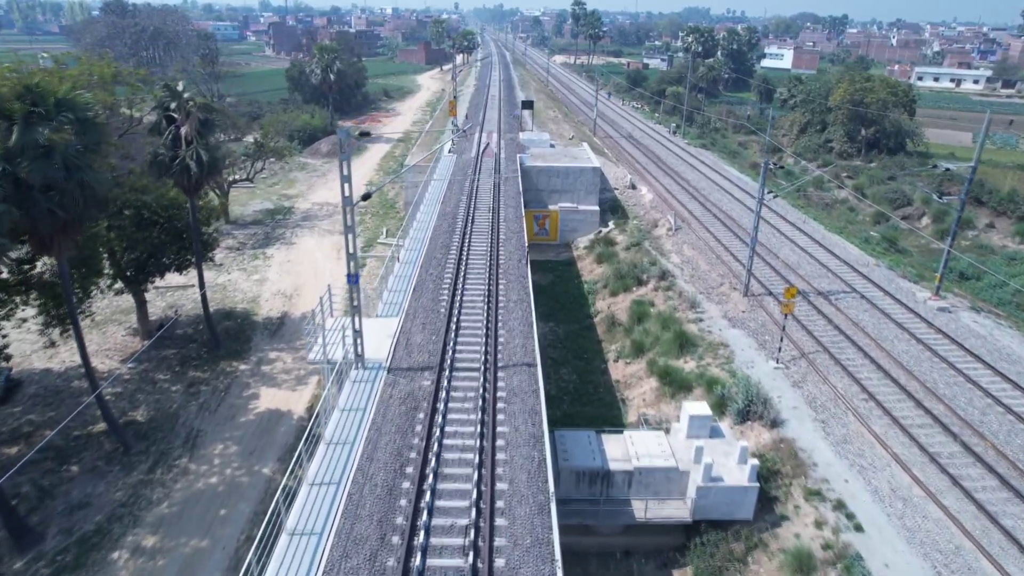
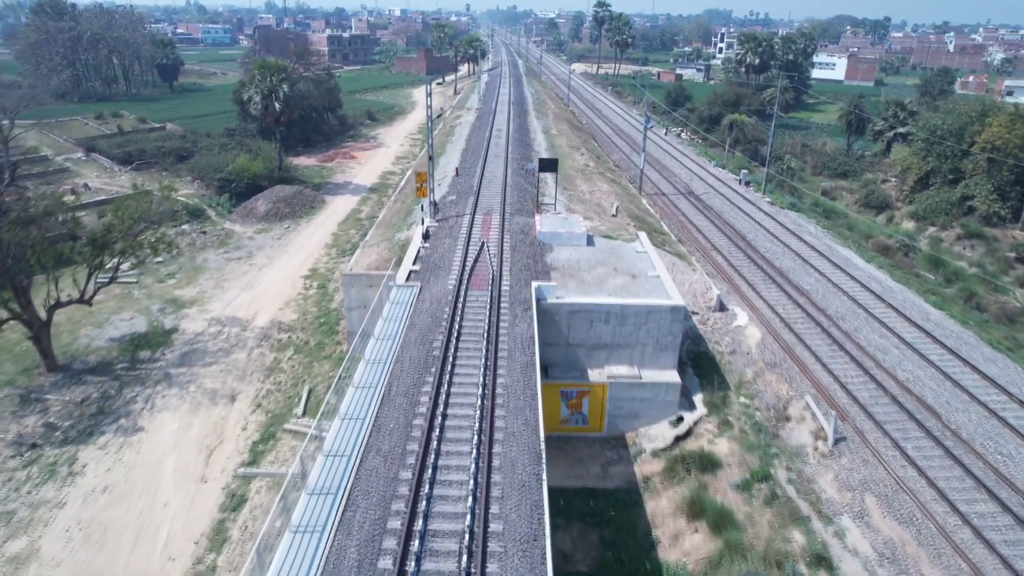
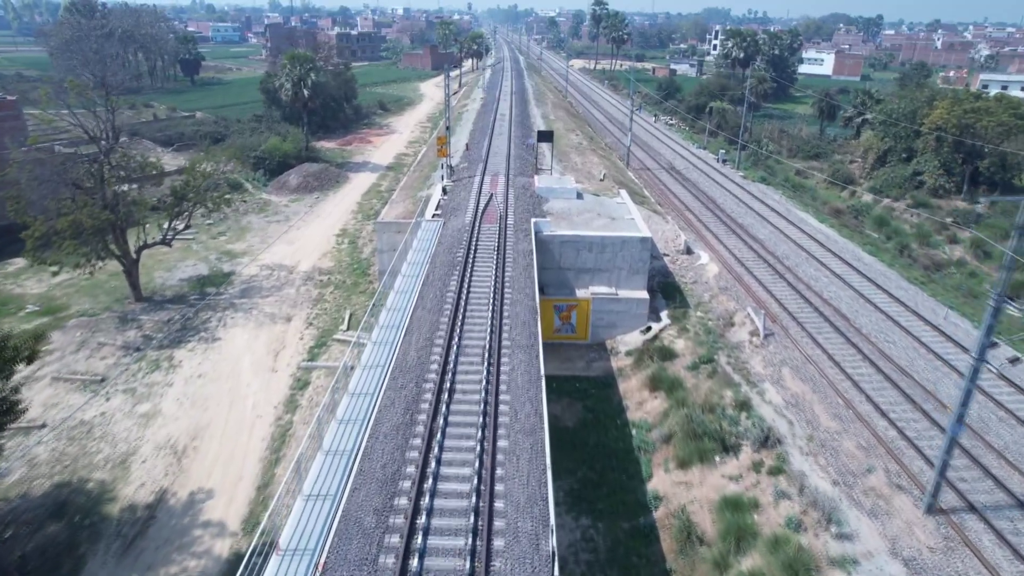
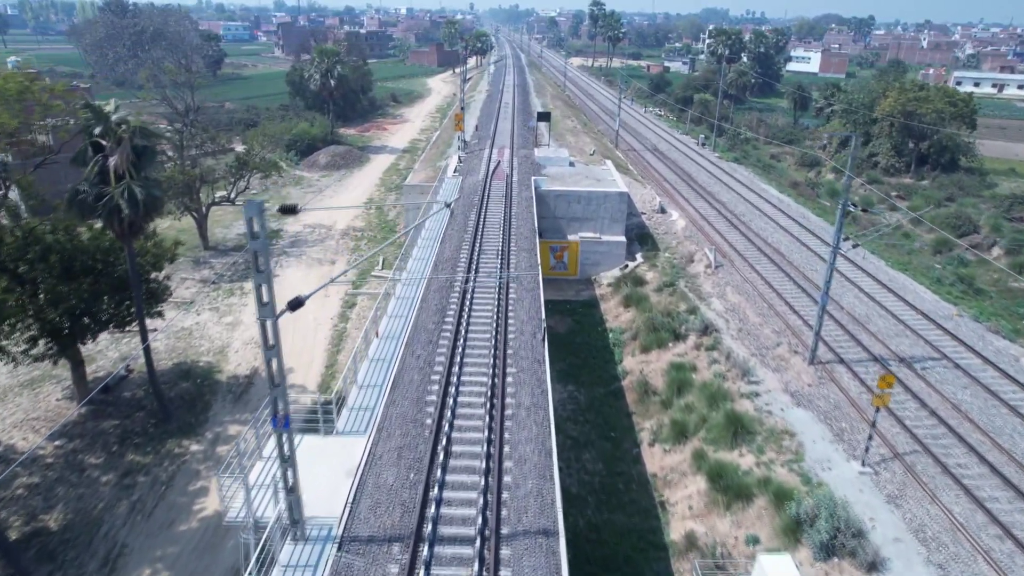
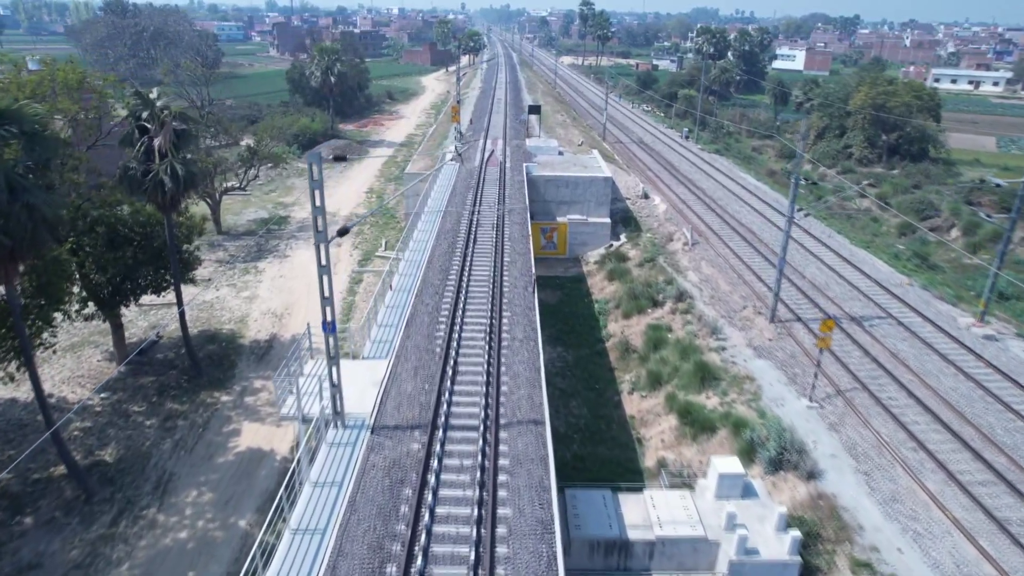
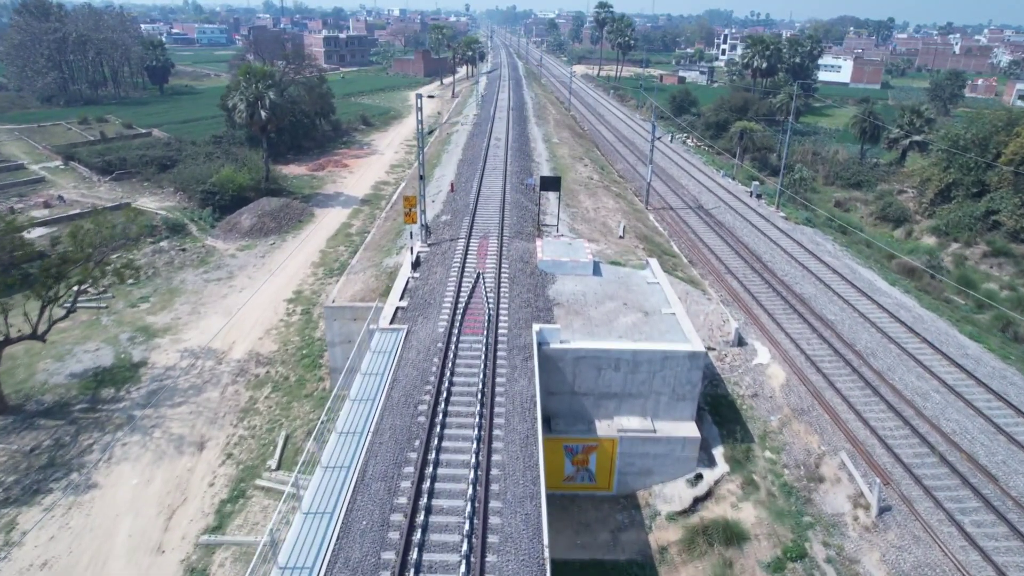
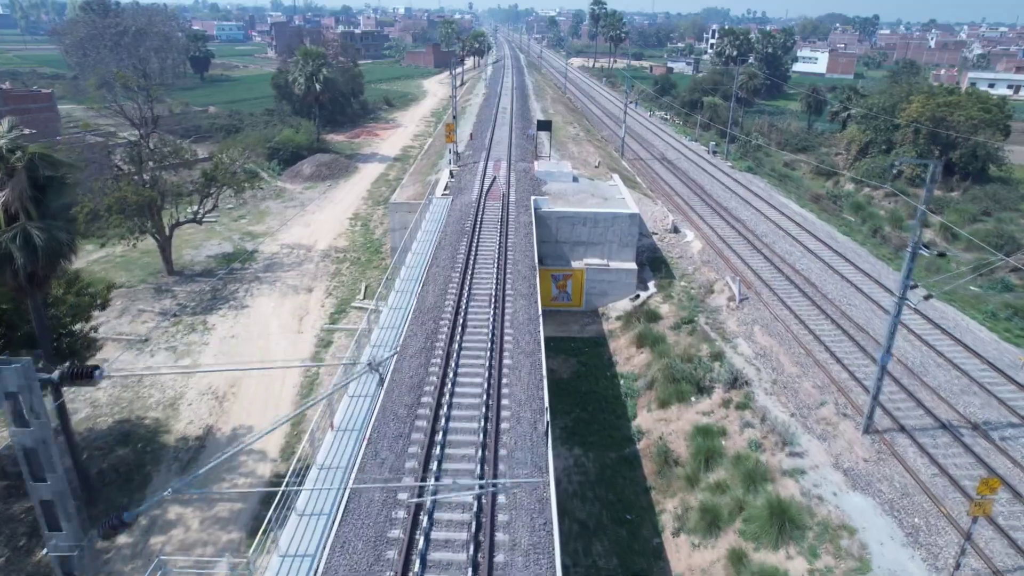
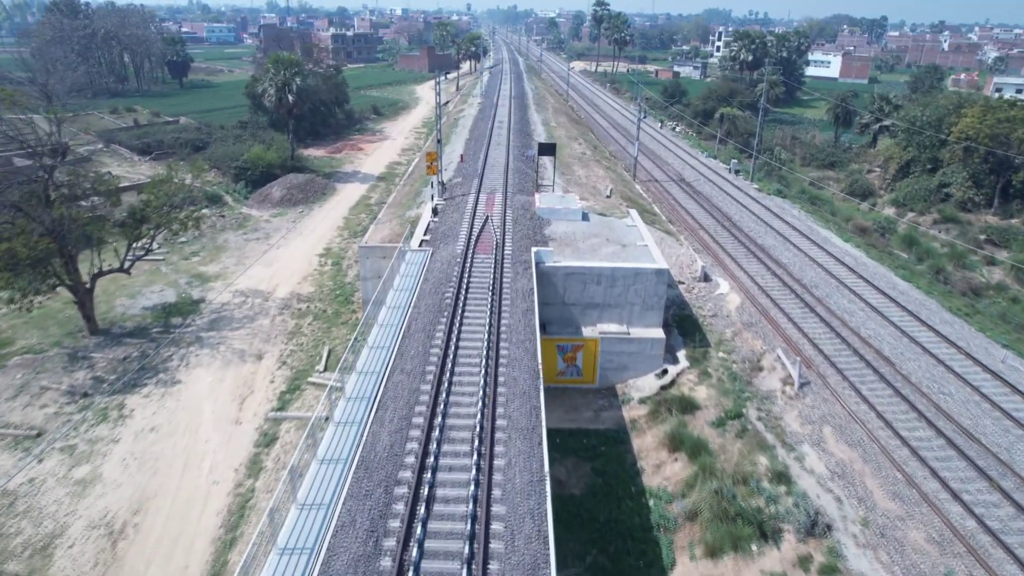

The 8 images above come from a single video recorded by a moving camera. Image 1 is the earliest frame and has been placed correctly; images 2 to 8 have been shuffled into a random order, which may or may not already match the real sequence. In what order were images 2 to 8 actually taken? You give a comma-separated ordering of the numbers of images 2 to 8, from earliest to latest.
5, 4, 7, 3, 8, 2, 6
